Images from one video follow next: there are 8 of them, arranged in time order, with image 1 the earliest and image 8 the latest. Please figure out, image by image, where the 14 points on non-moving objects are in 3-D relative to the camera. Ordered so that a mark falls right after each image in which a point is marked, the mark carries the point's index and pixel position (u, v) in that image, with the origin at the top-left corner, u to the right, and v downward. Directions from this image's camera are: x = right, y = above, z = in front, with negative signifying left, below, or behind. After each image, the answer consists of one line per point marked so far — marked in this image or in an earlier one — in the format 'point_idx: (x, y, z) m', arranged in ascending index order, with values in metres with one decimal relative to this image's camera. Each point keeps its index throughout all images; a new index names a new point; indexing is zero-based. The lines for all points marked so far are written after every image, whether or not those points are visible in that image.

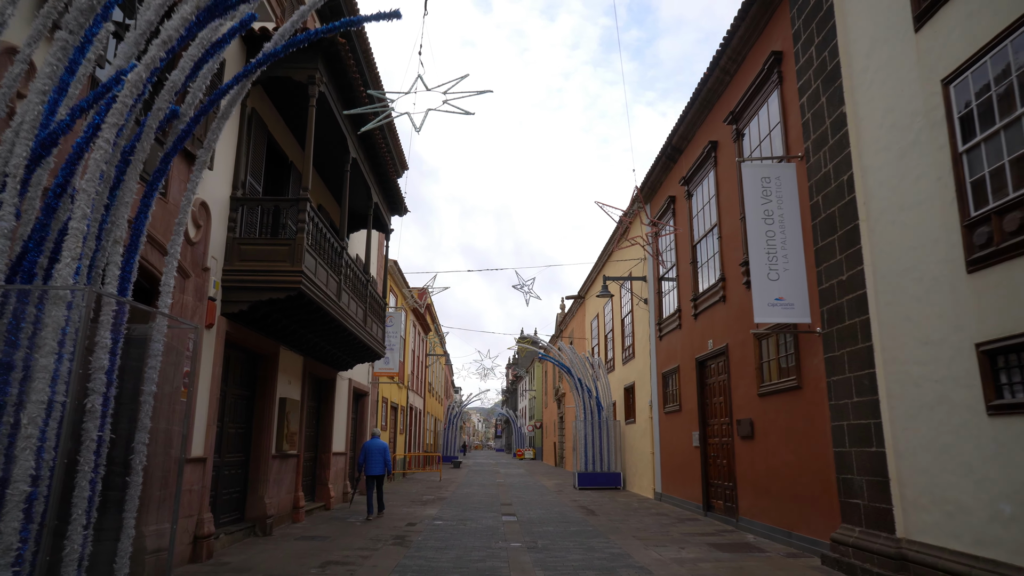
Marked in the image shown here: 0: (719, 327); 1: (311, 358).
0: (+3.6, -0.7, +12.0) m
1: (-3.4, -1.2, +12.0) m
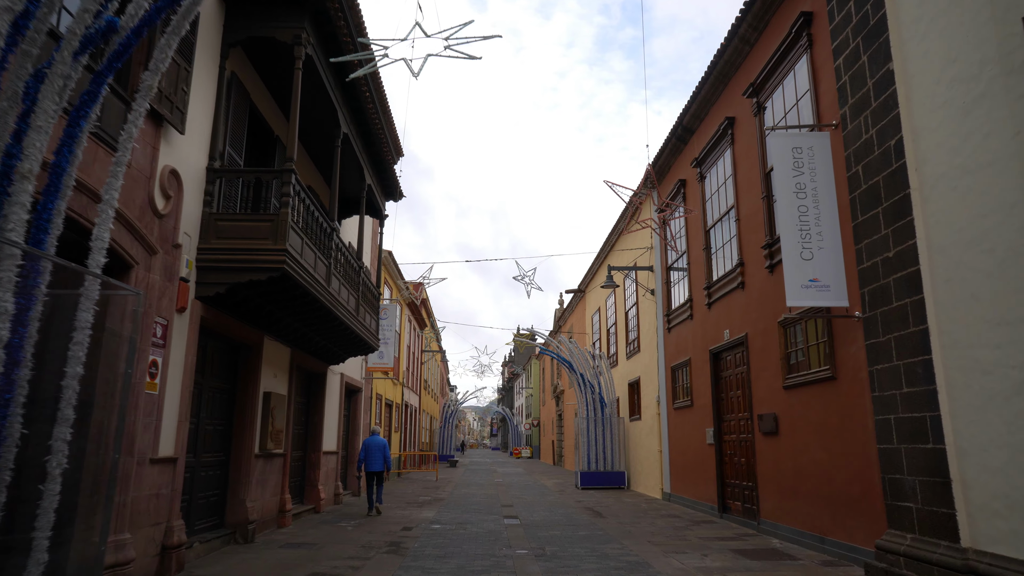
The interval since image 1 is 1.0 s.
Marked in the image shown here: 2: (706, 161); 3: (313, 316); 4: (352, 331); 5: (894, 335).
0: (+3.6, -0.4, +11.3) m
1: (-3.4, -1.0, +11.2) m
2: (+3.6, +2.3, +12.9) m
3: (-2.7, -0.4, +9.7) m
4: (-2.6, -0.7, +11.5) m
5: (+3.6, -0.5, +6.7) m
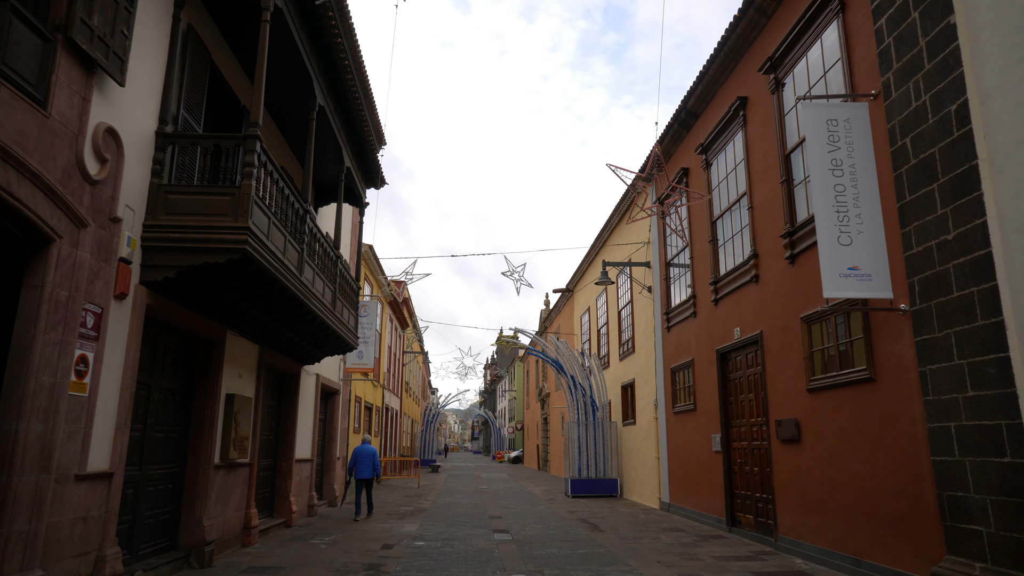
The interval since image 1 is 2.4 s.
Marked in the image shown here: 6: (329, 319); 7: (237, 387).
0: (+3.5, -0.4, +10.3) m
1: (-3.5, -0.8, +10.1) m
2: (+3.4, +2.4, +12.0) m
3: (-2.8, -0.2, +8.6) m
4: (-2.7, -0.6, +10.4) m
5: (+3.6, -0.3, +5.8) m
6: (-2.6, -0.5, +10.2) m
7: (-3.5, -1.3, +8.9) m
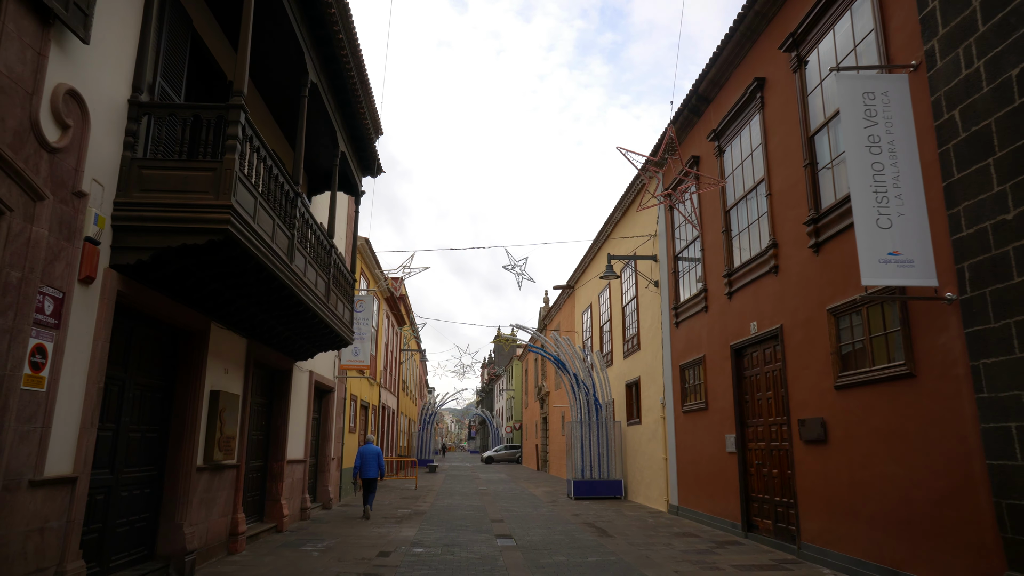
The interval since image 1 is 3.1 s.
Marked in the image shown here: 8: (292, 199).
0: (+3.6, -0.2, +9.8) m
1: (-3.4, -0.7, +9.5) m
2: (+3.5, +2.5, +11.4) m
3: (-2.7, -0.1, +8.0) m
4: (-2.7, -0.5, +9.8) m
5: (+3.7, -0.2, +5.2) m
6: (-2.6, -0.3, +9.6) m
7: (-3.4, -1.1, +8.3) m
8: (-2.6, +1.0, +8.2) m
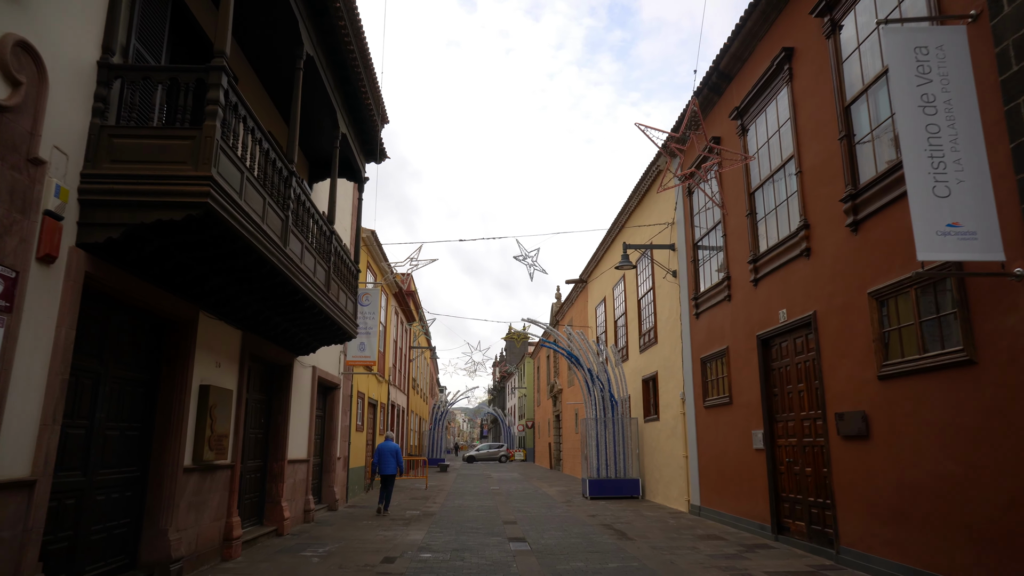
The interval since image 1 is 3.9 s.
0: (+3.7, 0.0, +9.1) m
1: (-3.3, -0.6, +8.9) m
2: (+3.7, +2.7, +10.8) m
3: (-2.6, 0.0, +7.4) m
4: (-2.5, -0.3, +9.2) m
5: (+3.8, 0.0, +4.5) m
6: (-2.4, -0.2, +9.0) m
7: (-3.3, -1.0, +7.8) m
8: (-2.5, +1.2, +7.6) m
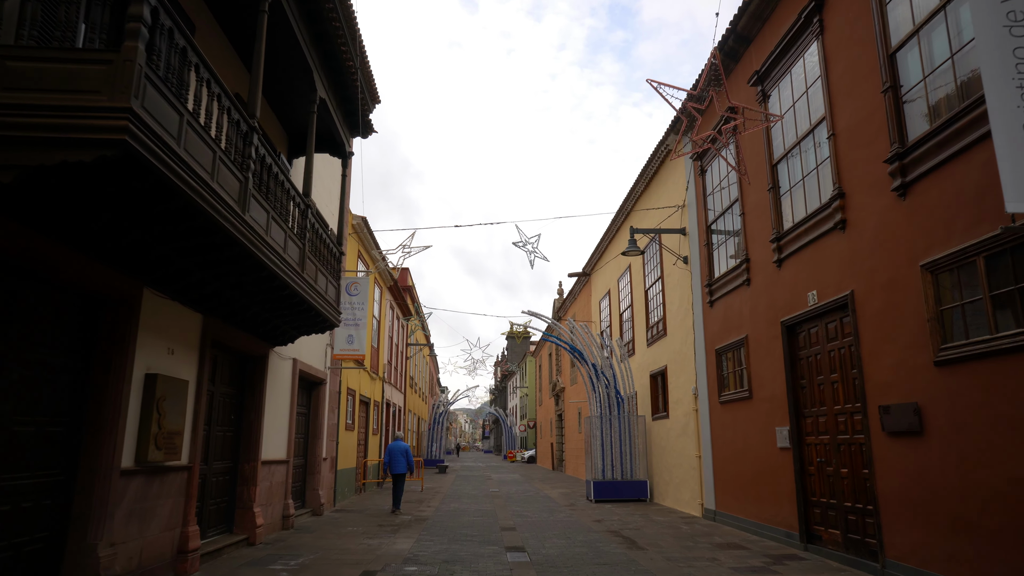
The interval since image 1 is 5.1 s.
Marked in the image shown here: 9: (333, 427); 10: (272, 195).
0: (+3.7, +0.2, +8.1) m
1: (-3.3, -0.3, +7.9) m
2: (+3.6, +3.0, +9.7) m
3: (-2.7, +0.3, +6.4) m
4: (-2.5, -0.1, +8.2) m
5: (+3.7, +0.2, +3.5) m
6: (-2.5, +0.1, +8.0) m
7: (-3.3, -0.8, +6.8) m
8: (-2.5, +1.4, +6.6) m
9: (-3.7, -2.9, +14.5) m
10: (-2.6, +1.0, +7.5) m
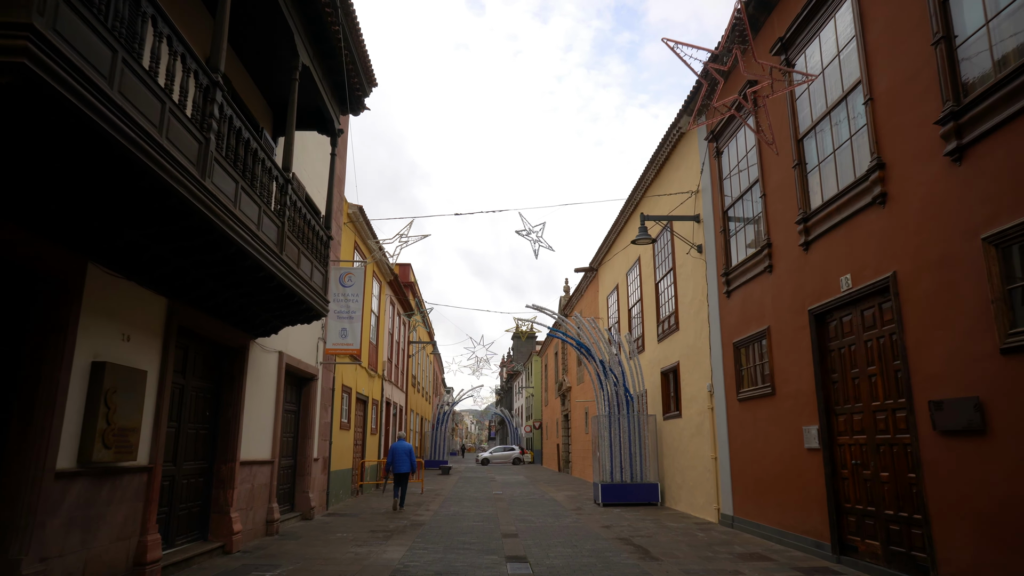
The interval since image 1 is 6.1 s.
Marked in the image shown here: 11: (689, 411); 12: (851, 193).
0: (+3.7, +0.4, +7.2) m
1: (-3.3, -0.1, +7.1) m
2: (+3.6, +3.2, +8.9) m
3: (-2.7, +0.5, +5.6) m
4: (-2.5, +0.1, +7.4) m
5: (+3.7, +0.4, +2.6) m
6: (-2.5, +0.3, +7.2) m
7: (-3.3, -0.6, +6.0) m
8: (-2.5, +1.6, +5.8) m
9: (-3.6, -2.7, +13.7) m
10: (-2.6, +1.2, +6.8) m
11: (+3.4, -2.3, +13.4) m
12: (+3.6, +1.0, +7.5) m
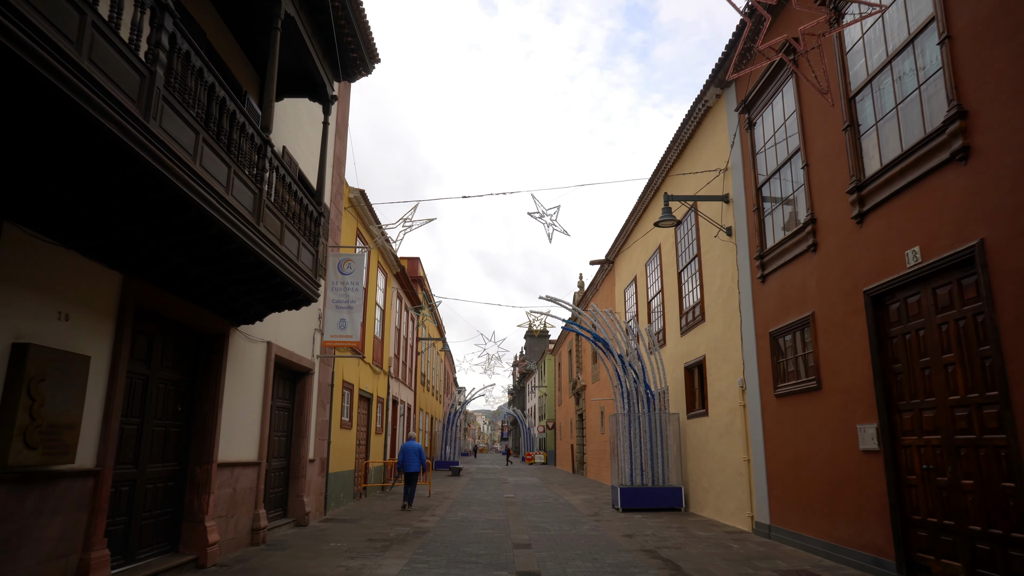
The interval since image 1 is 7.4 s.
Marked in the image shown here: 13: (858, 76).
0: (+3.8, +0.6, +6.1) m
1: (-3.2, +0.1, +6.1) m
2: (+3.8, +3.4, +7.8) m
3: (-2.6, +0.7, +4.6) m
4: (-2.4, +0.3, +6.4) m
5: (+3.7, +0.6, +1.5) m
6: (-2.4, +0.5, +6.2) m
7: (-3.3, -0.3, +5.0) m
8: (-2.4, +1.9, +4.8) m
9: (-3.4, -2.5, +12.7) m
10: (-2.5, +1.4, +5.8) m
11: (+3.6, -2.1, +12.3) m
12: (+3.7, +1.3, +6.4) m
13: (+3.8, +2.3, +7.7) m
